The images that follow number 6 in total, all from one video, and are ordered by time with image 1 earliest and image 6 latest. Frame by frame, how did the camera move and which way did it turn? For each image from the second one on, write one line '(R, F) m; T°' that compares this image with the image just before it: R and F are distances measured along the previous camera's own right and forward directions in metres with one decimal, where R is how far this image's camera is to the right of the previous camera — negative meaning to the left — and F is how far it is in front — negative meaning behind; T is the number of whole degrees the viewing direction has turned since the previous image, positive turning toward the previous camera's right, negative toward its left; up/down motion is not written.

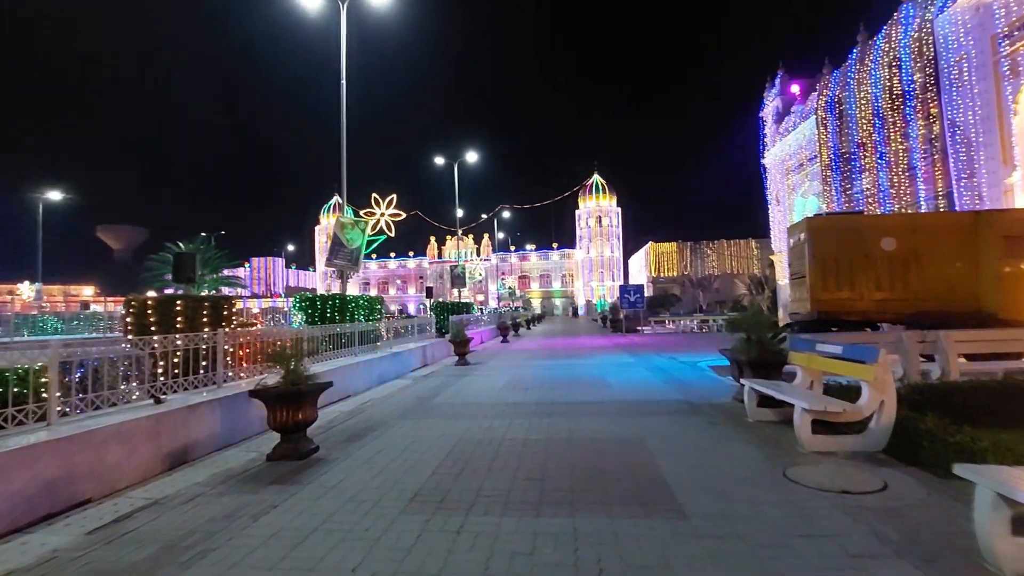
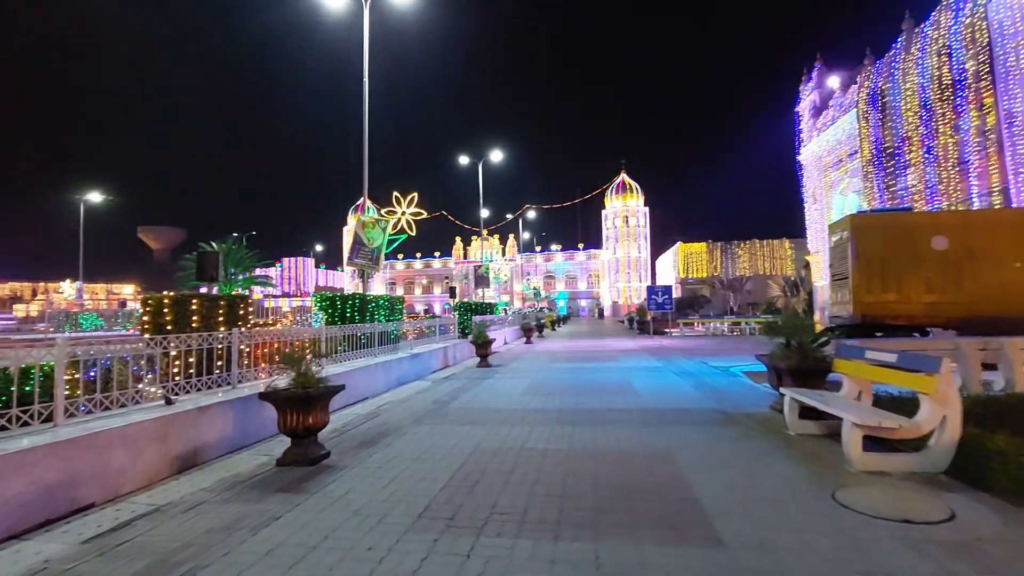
(+0.1, +0.4) m; -3°
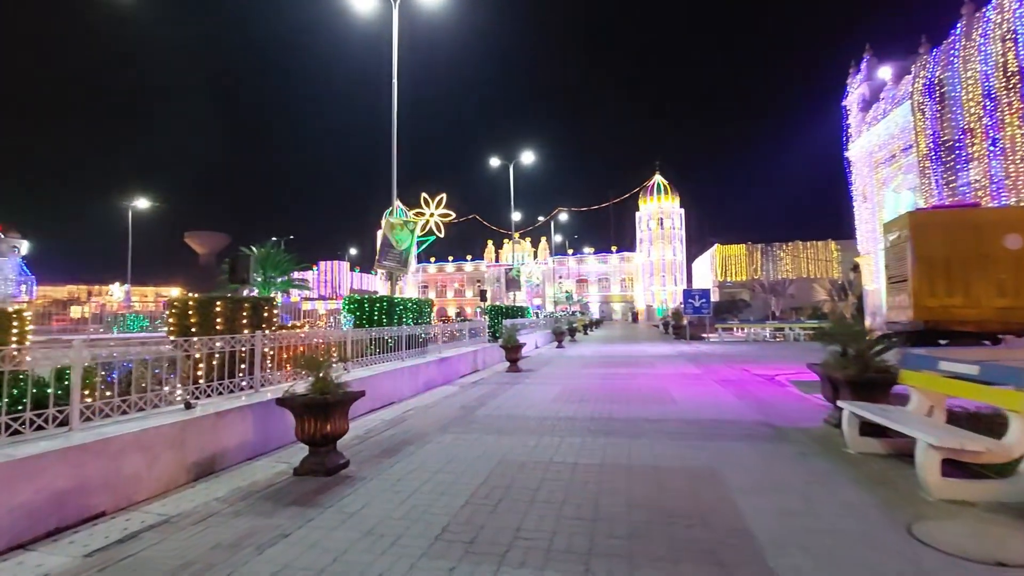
(+0.1, +0.4) m; -4°
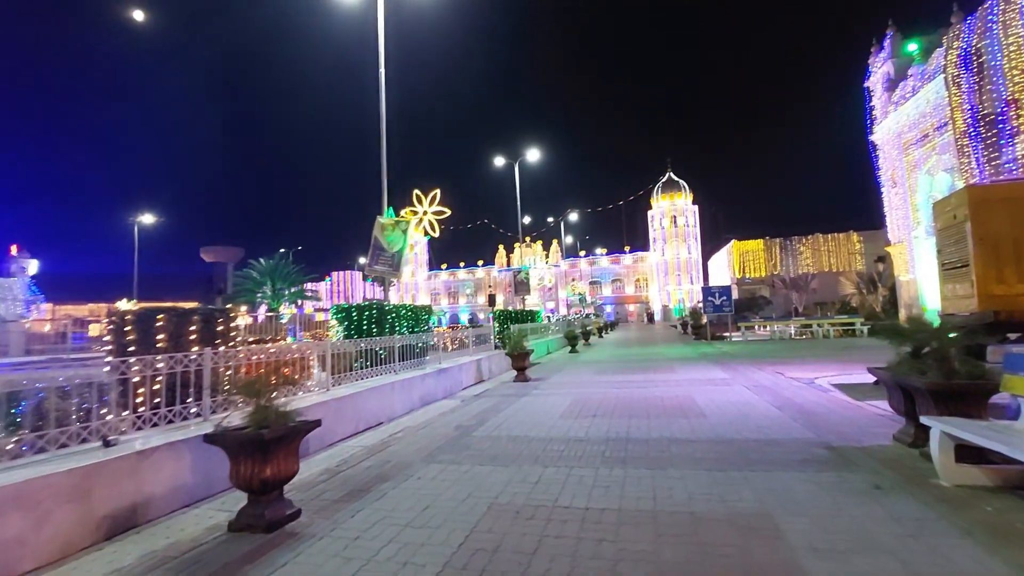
(+0.3, +1.2) m; -2°
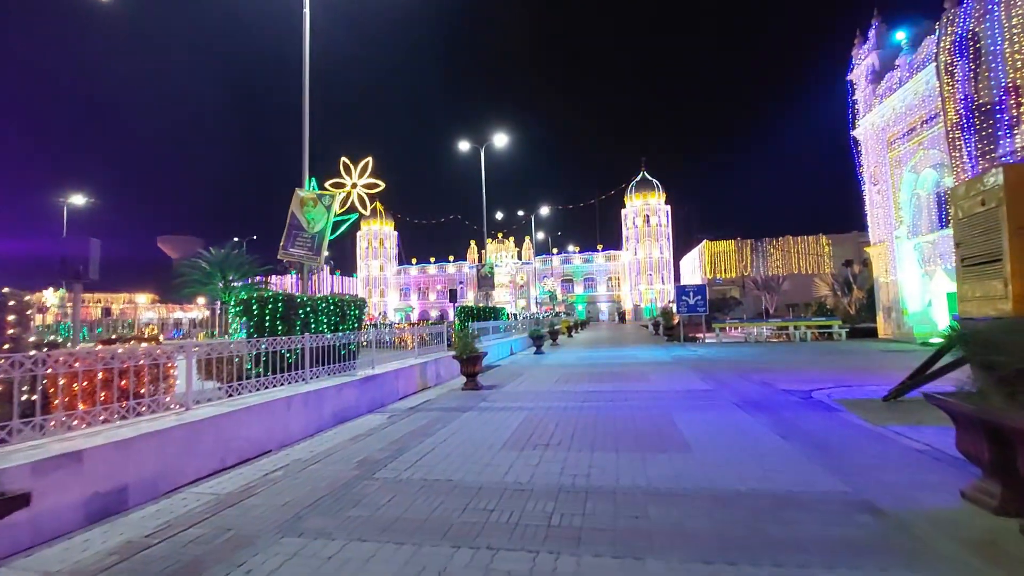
(+0.6, +2.1) m; +3°
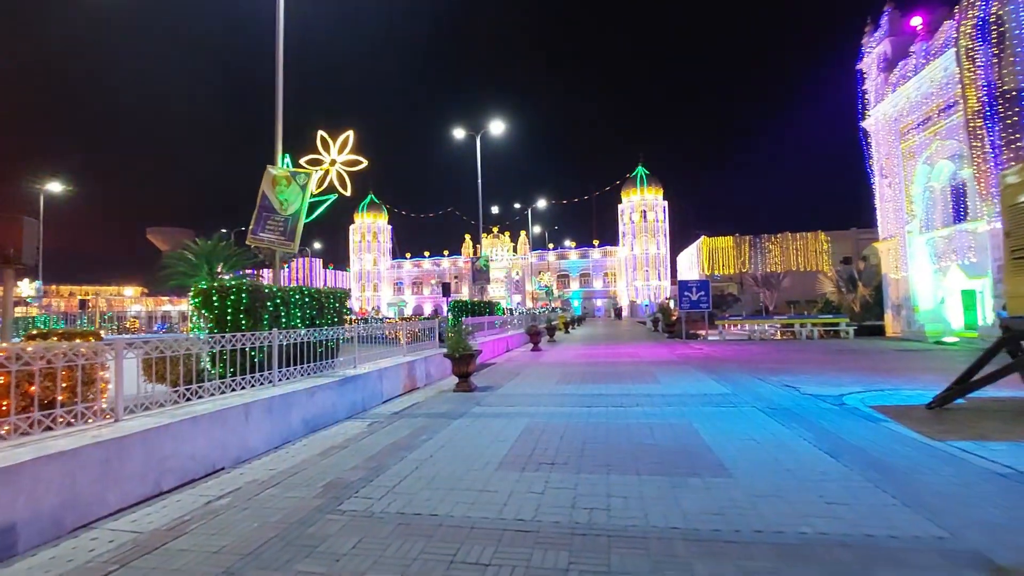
(-0.1, +1.1) m; +1°
